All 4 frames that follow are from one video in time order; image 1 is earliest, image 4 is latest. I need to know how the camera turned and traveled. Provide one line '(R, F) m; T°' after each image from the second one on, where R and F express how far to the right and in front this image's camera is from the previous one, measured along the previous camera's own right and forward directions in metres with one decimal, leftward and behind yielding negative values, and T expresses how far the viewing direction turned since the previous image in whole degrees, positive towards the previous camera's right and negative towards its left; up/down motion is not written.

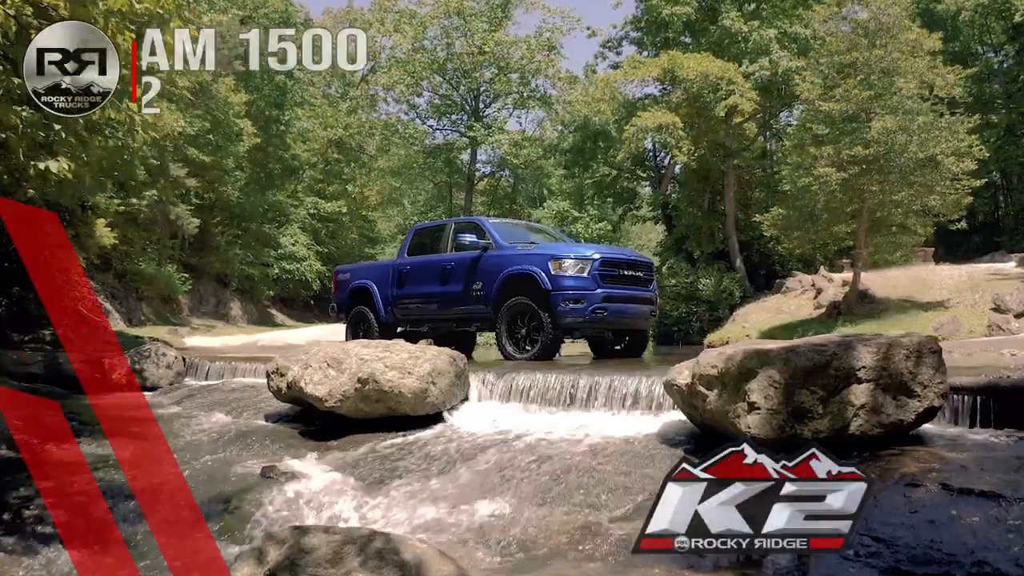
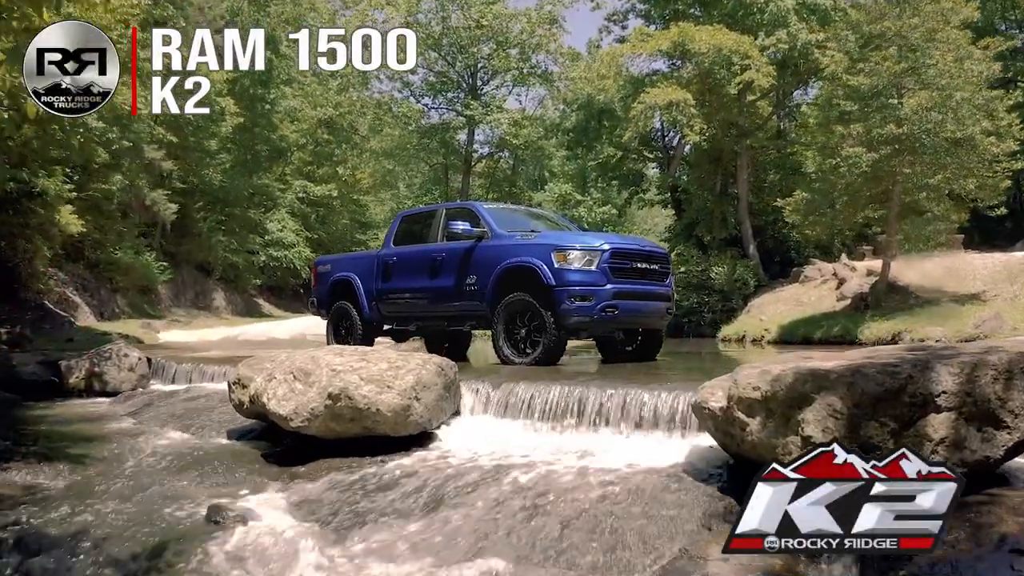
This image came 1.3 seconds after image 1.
(0.0, +1.4) m; 0°
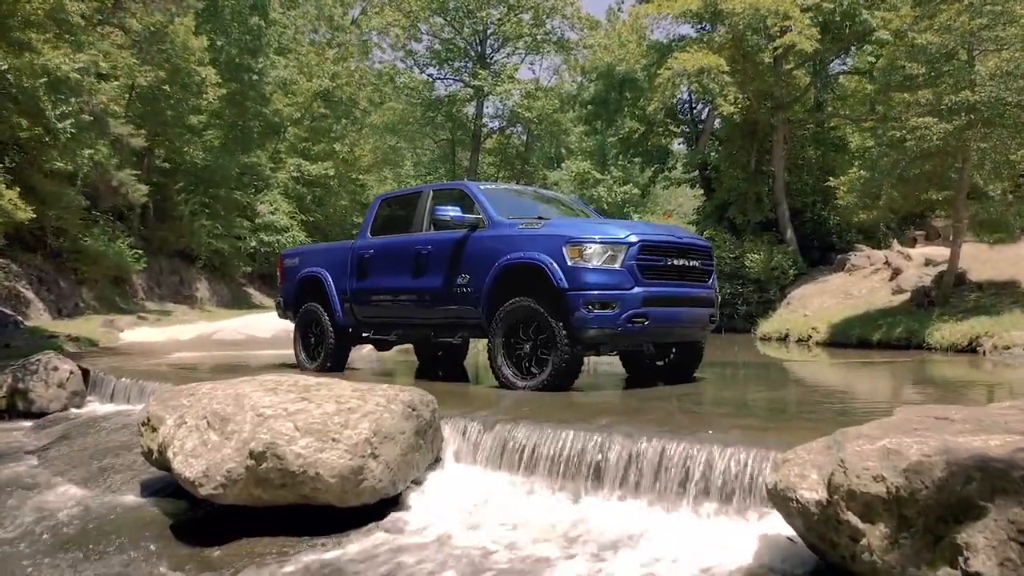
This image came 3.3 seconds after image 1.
(+0.1, +2.1) m; -1°
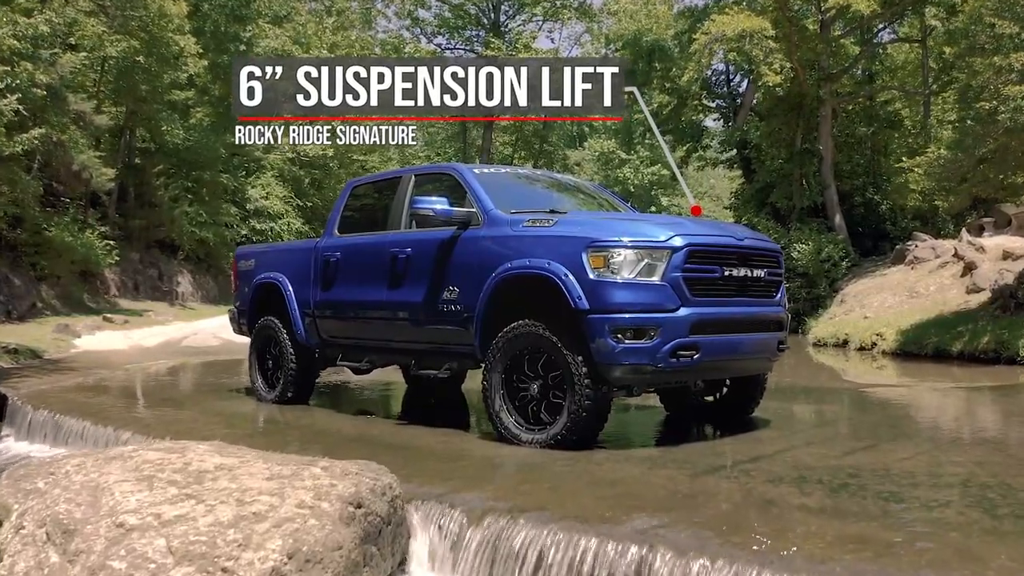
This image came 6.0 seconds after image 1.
(+0.1, +2.1) m; -1°
